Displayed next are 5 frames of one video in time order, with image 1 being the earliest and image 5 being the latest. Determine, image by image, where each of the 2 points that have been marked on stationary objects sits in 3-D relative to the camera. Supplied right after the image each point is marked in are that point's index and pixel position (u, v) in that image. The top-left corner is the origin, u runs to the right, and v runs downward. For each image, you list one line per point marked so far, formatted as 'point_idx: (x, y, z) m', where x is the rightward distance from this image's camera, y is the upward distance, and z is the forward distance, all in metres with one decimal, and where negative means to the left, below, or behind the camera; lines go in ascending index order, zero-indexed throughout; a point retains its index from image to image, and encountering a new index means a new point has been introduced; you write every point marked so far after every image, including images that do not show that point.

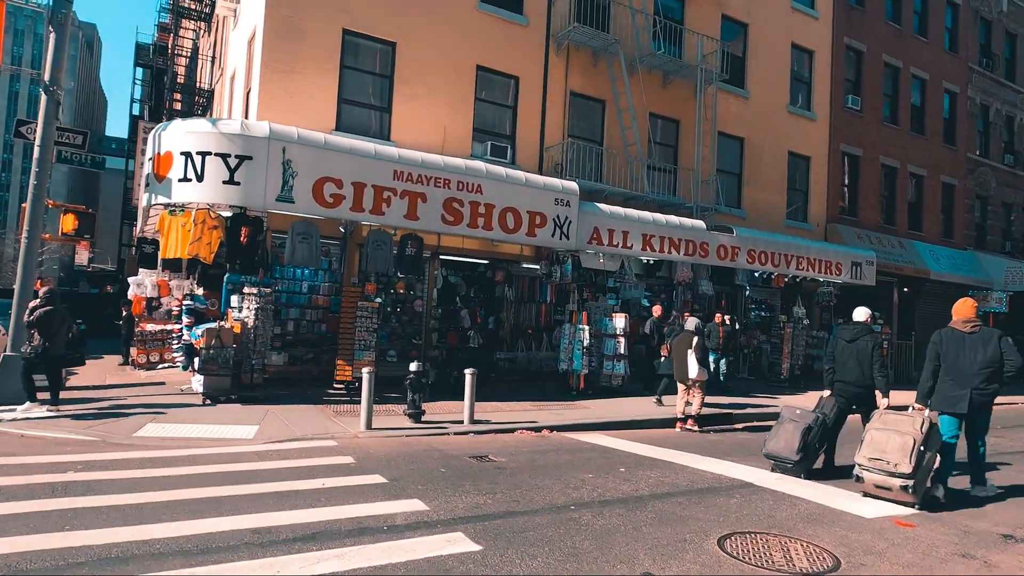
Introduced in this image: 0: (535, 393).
0: (+0.5, -2.1, +13.1) m
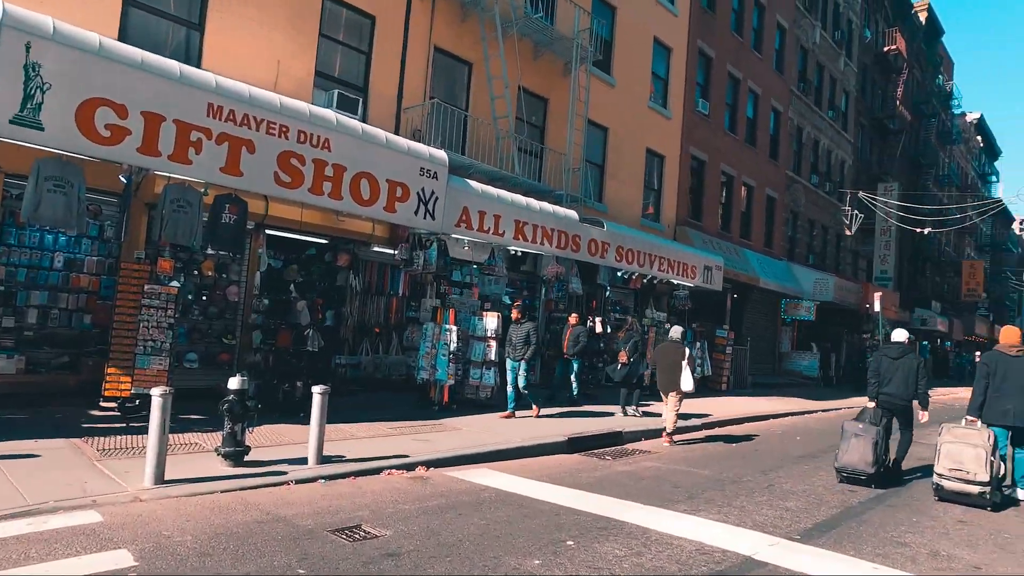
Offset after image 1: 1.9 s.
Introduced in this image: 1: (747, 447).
0: (-2.0, -1.9, +10.5) m
1: (+3.6, -2.5, +10.1) m
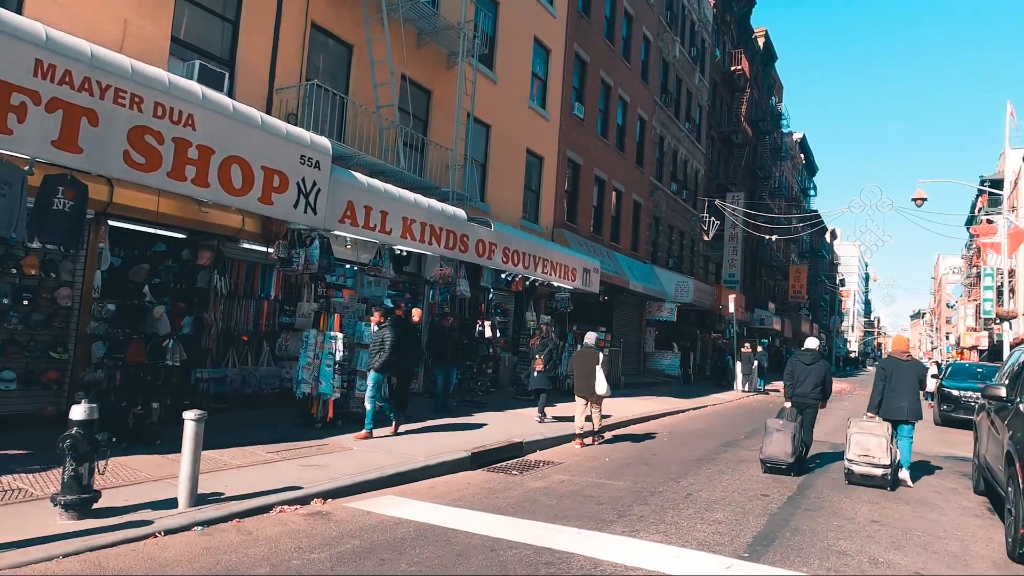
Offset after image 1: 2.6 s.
0: (-3.5, -2.0, +9.2) m
1: (+2.0, -2.5, +10.0) m
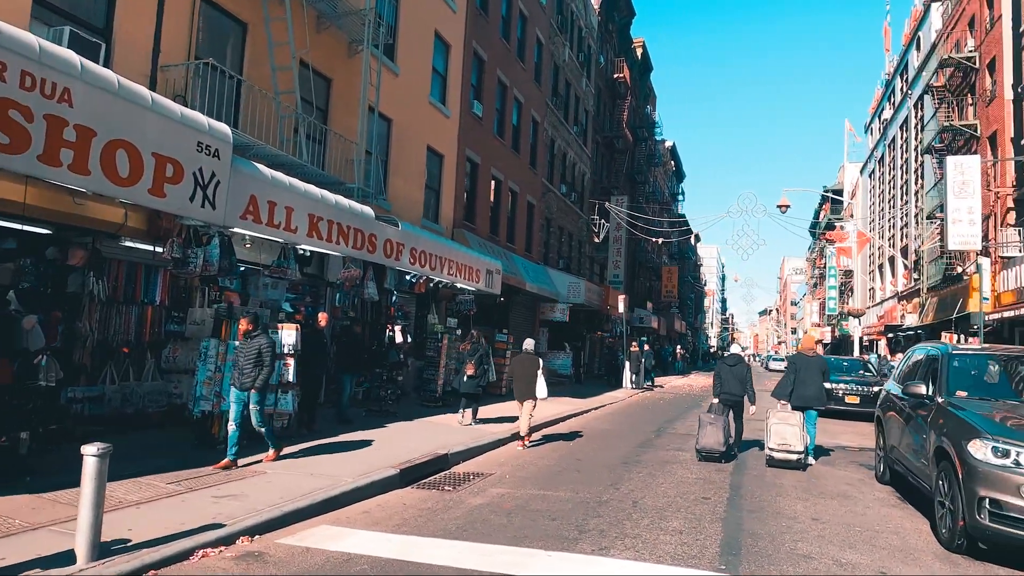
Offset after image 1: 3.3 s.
0: (-4.4, -2.0, +8.0) m
1: (+0.9, -2.6, +9.9) m
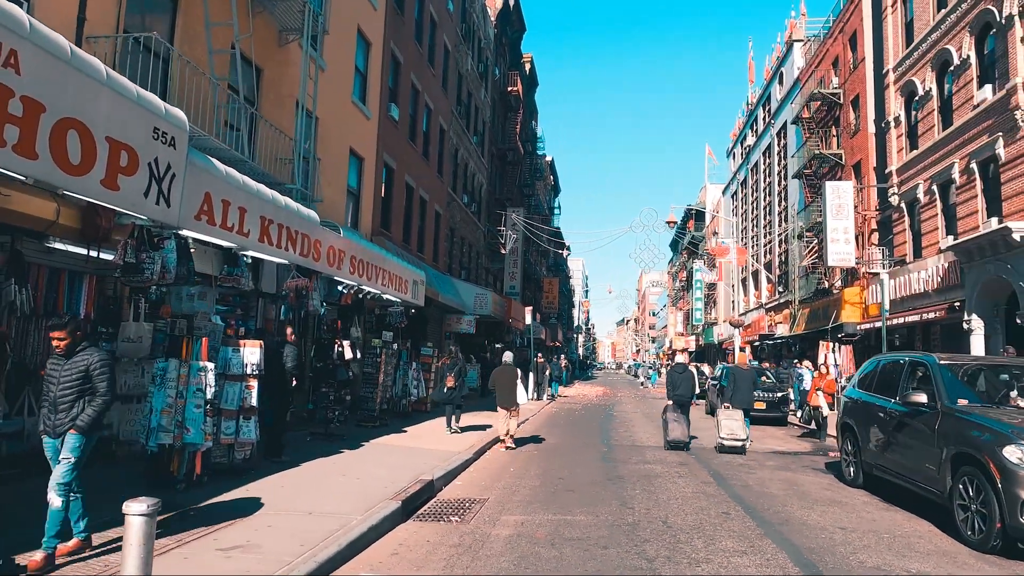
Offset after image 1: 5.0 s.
0: (-4.2, -2.1, +6.6) m
1: (+0.6, -2.7, +9.5) m
